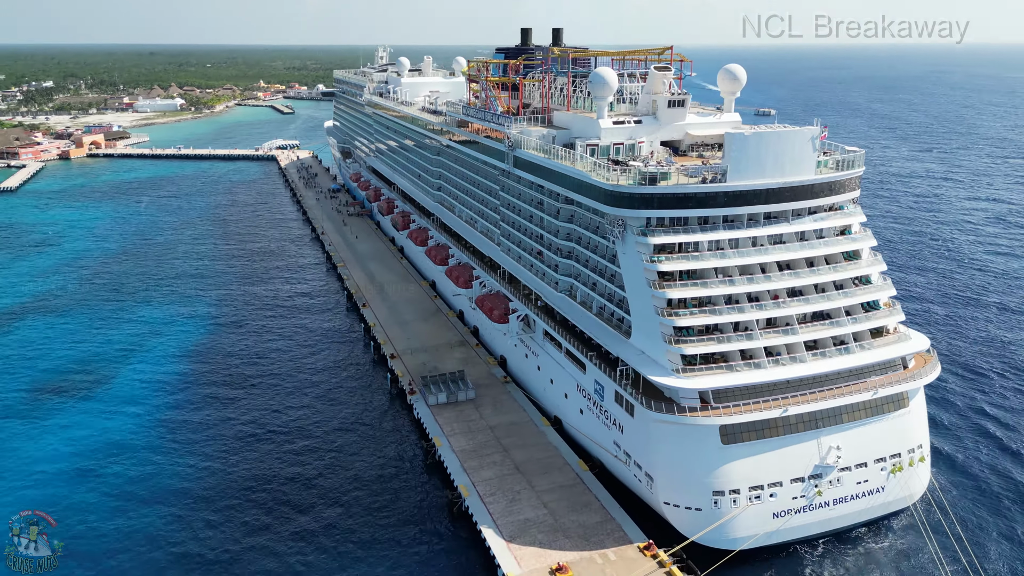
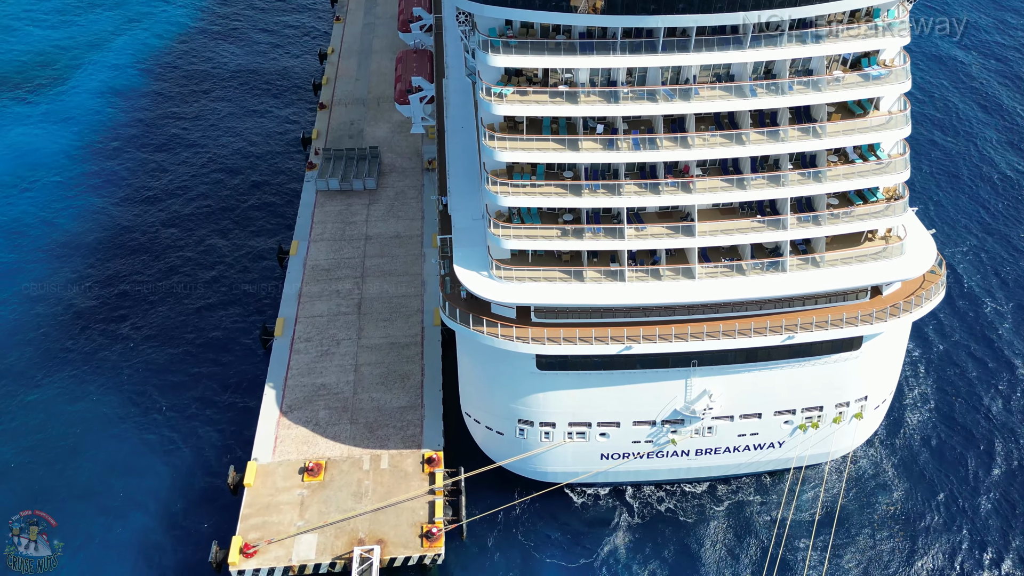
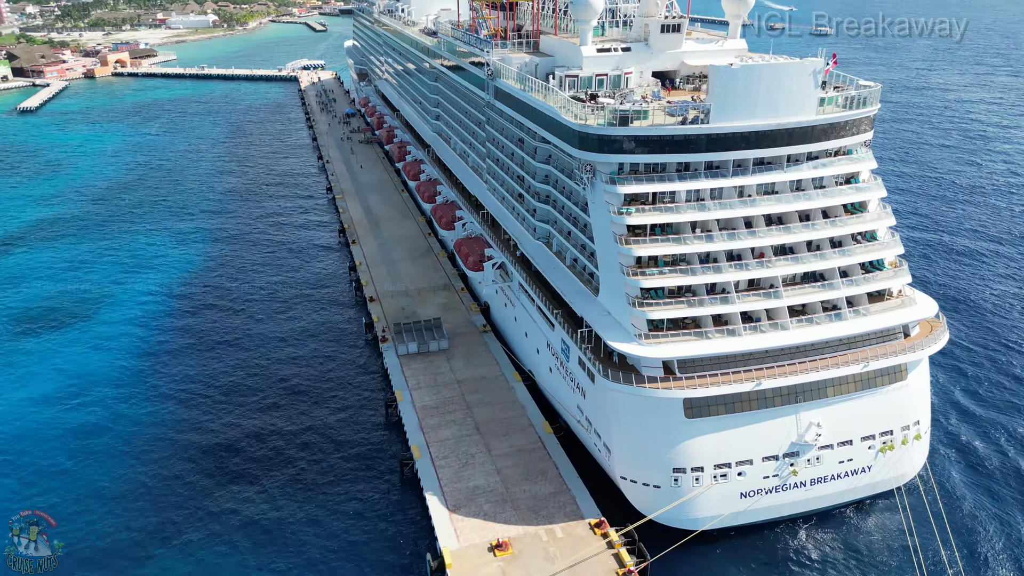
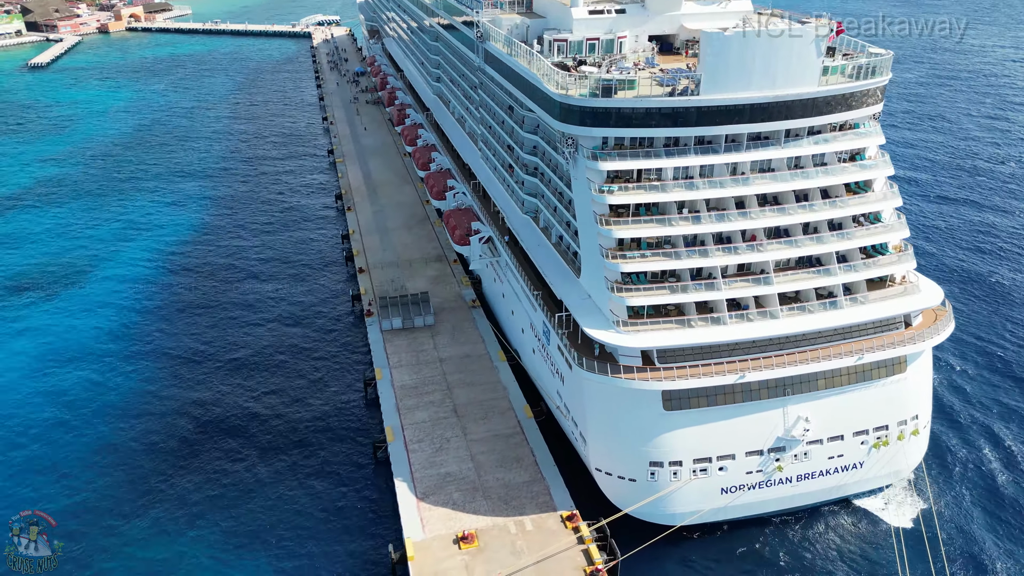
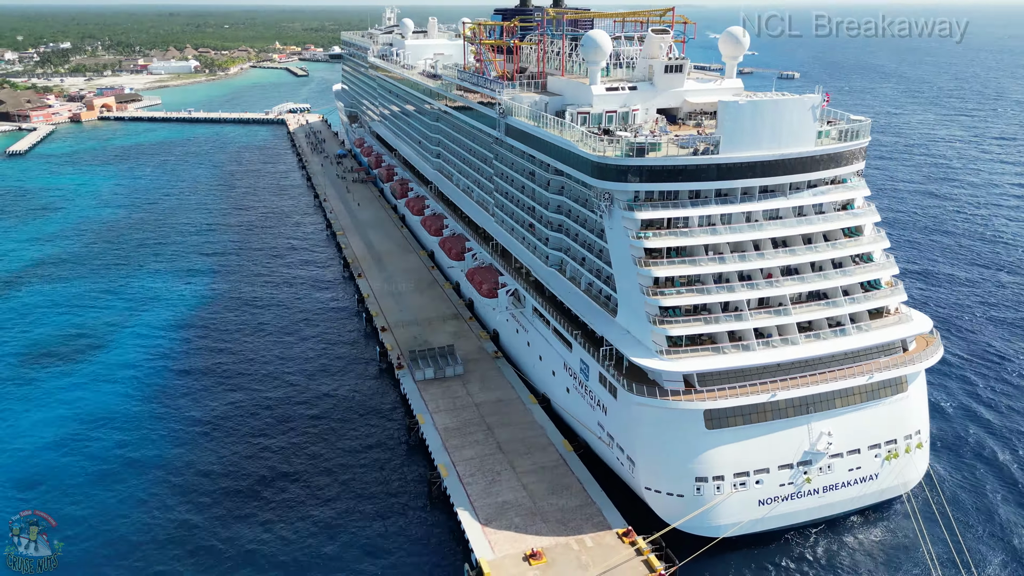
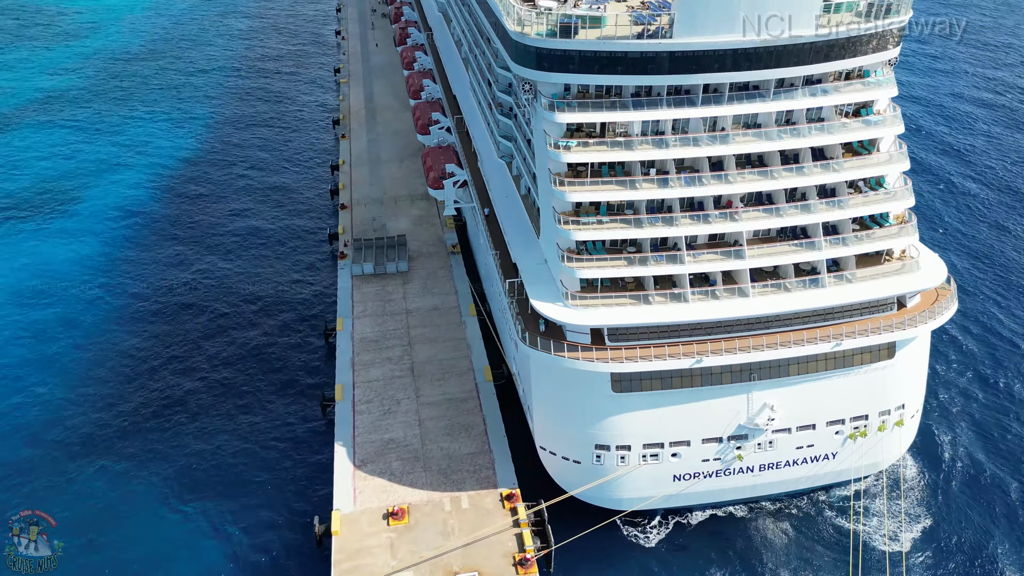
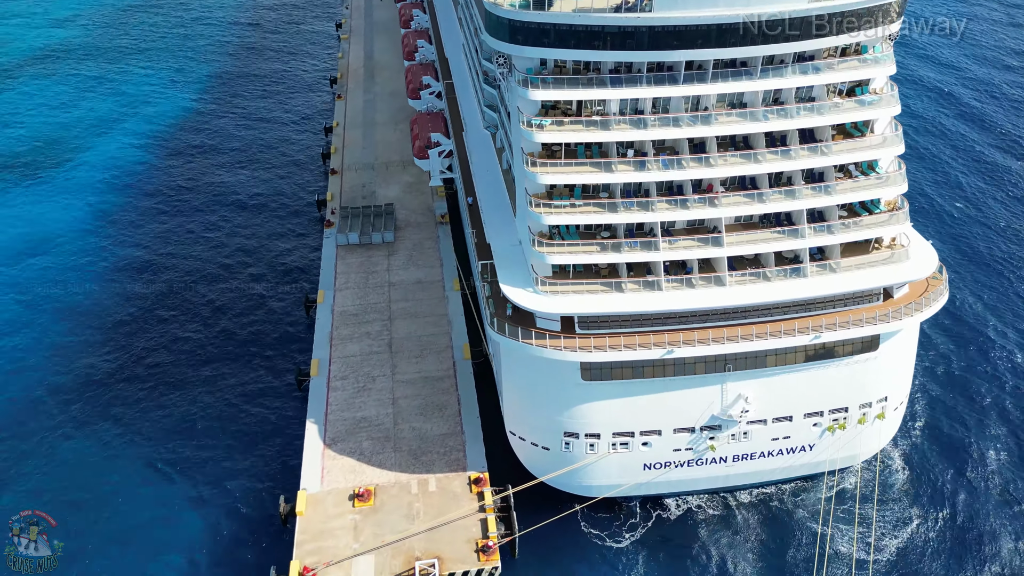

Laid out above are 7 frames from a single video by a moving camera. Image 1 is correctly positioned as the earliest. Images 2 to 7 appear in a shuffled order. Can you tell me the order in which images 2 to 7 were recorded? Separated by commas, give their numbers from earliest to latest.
5, 3, 4, 6, 7, 2
